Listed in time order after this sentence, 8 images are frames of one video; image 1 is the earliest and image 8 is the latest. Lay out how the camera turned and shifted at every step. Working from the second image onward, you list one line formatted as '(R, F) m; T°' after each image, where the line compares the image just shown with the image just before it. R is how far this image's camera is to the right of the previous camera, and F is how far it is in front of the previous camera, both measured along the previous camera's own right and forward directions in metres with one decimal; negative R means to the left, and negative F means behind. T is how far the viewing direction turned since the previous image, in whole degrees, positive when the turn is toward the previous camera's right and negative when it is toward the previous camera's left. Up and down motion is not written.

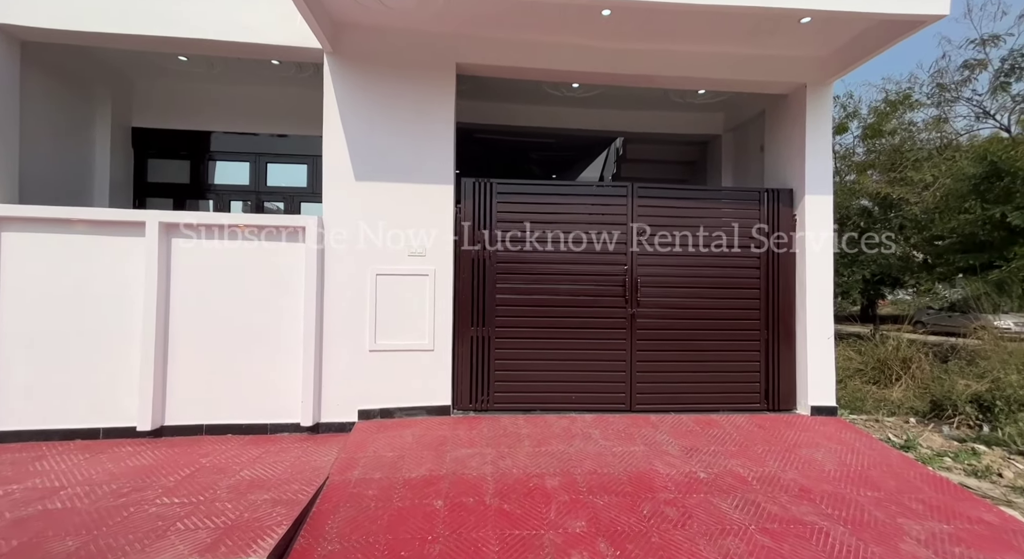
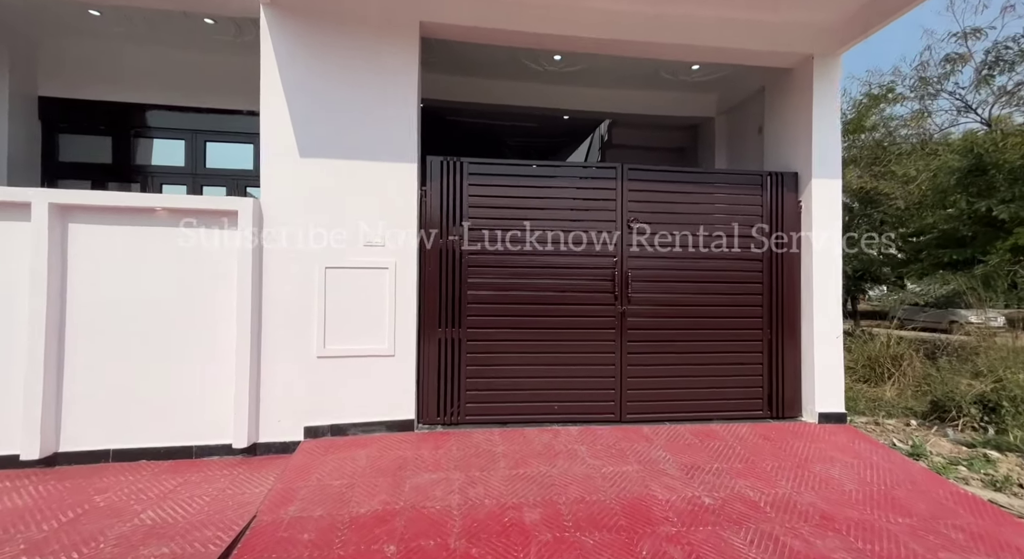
(+0.1, +0.7) m; +2°
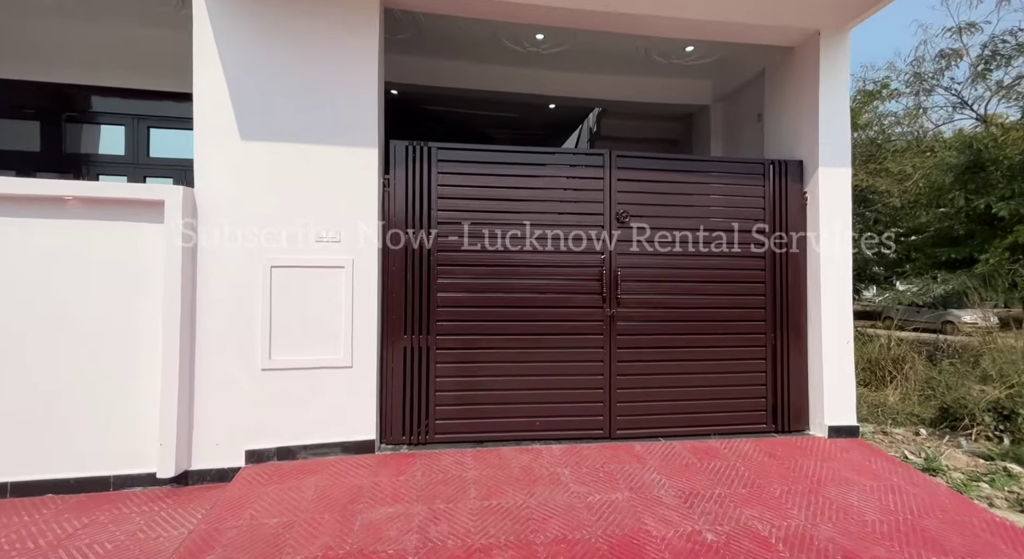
(+0.1, +0.6) m; +1°
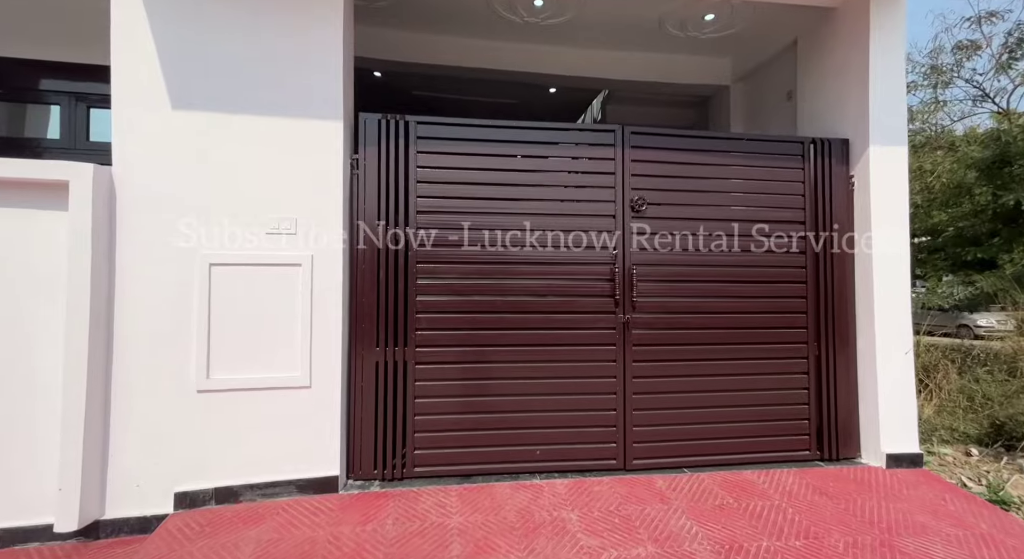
(0.0, +0.8) m; 0°
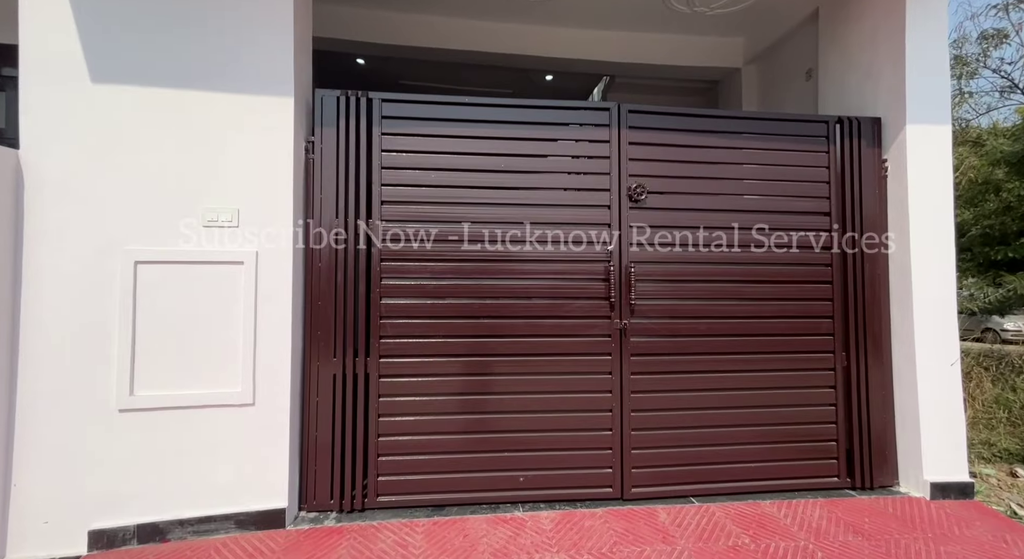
(+0.2, +0.5) m; -1°
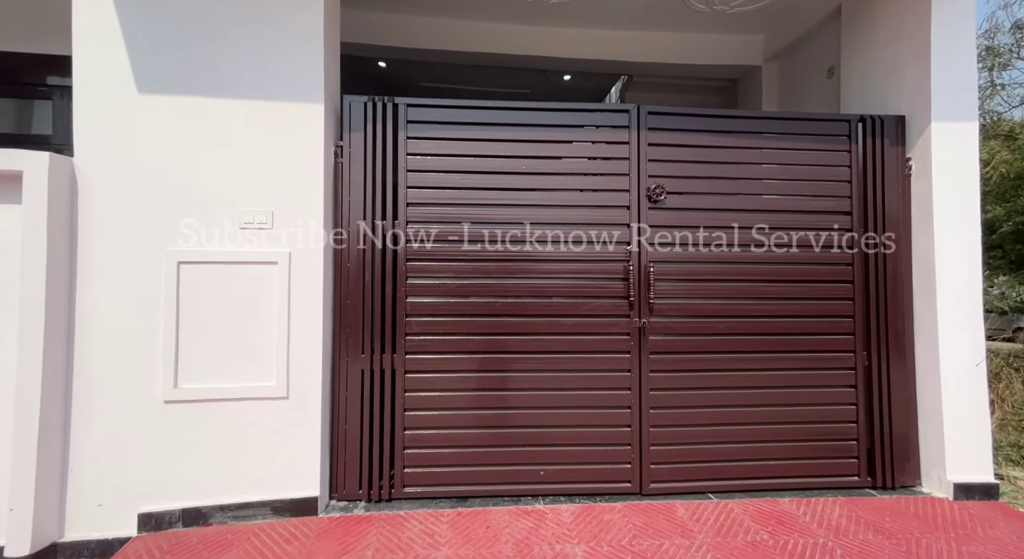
(0.0, -0.1) m; -2°
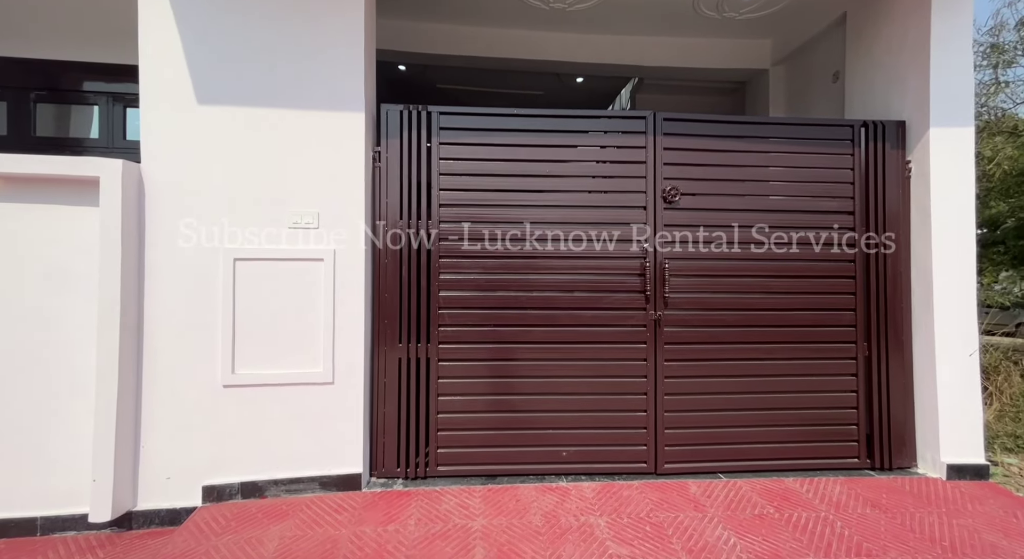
(-0.2, -0.3) m; 0°
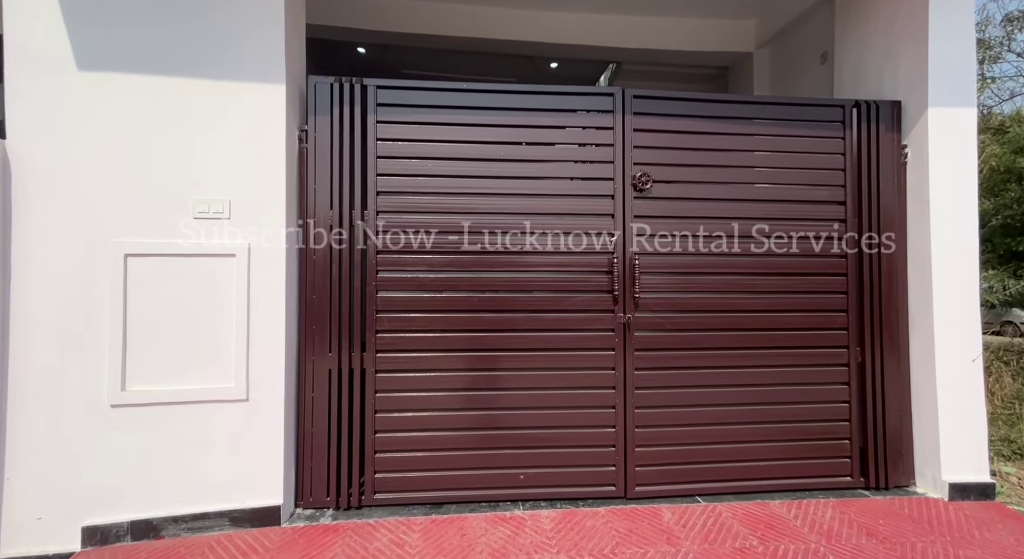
(+0.2, +0.5) m; +1°
